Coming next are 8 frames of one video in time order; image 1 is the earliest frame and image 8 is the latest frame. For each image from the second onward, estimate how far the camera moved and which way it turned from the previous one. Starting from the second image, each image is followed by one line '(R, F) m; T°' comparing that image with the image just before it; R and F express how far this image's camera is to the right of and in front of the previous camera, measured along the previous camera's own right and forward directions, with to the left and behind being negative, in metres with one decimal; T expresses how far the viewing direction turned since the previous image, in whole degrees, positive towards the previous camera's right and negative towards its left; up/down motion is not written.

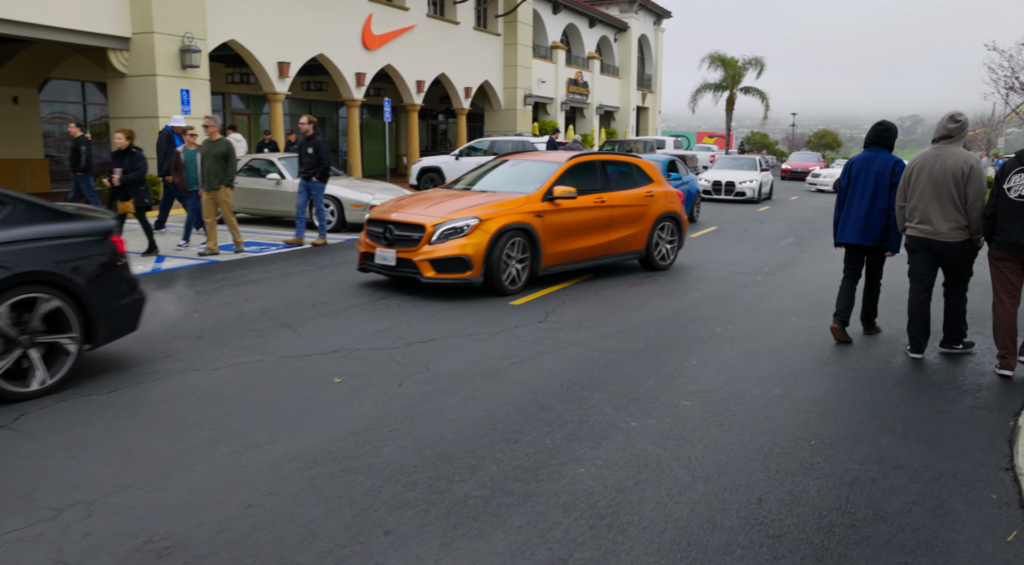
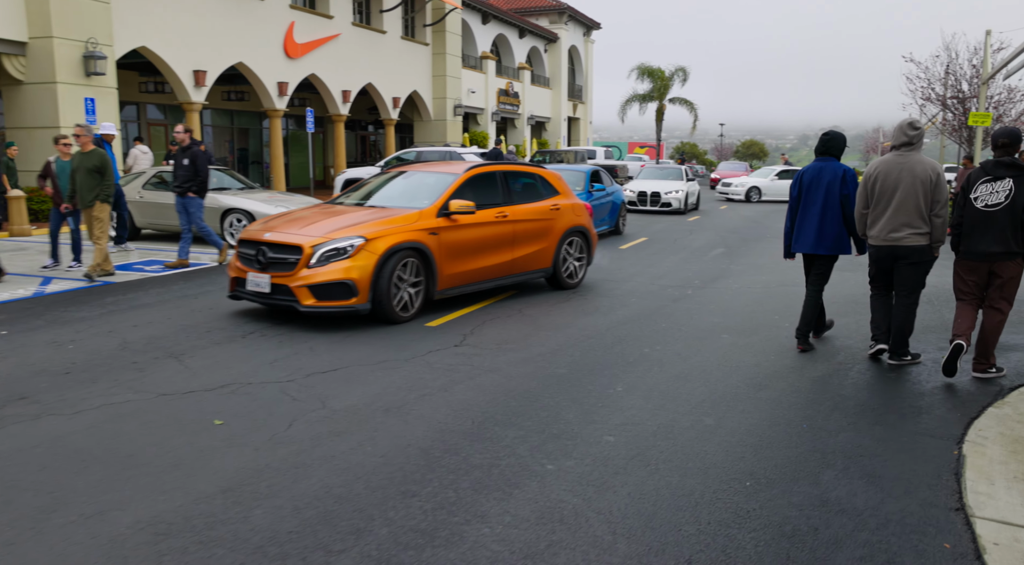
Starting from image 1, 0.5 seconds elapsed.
(+0.2, +0.5) m; +5°
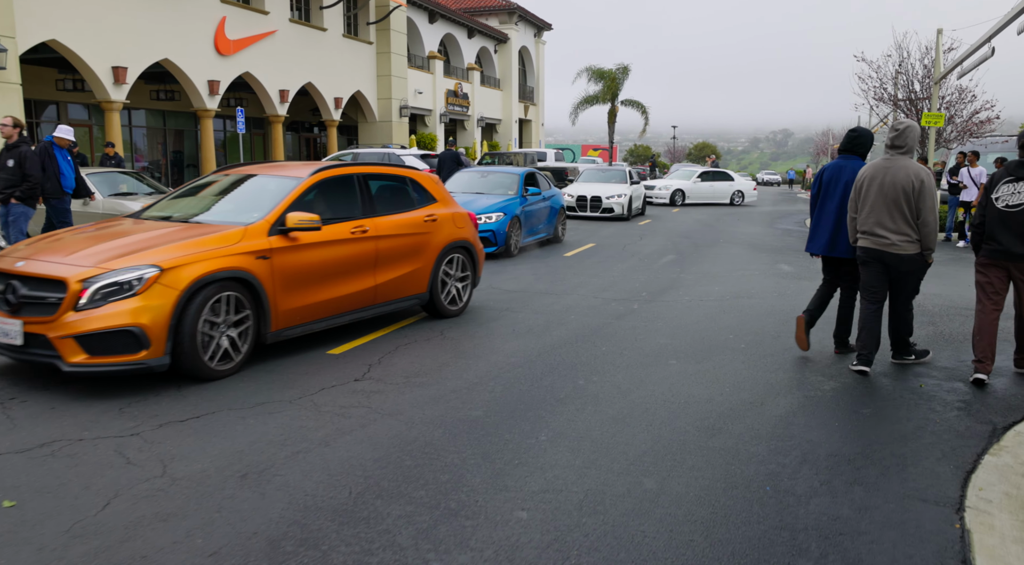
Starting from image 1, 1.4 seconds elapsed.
(+0.3, +1.0) m; +3°
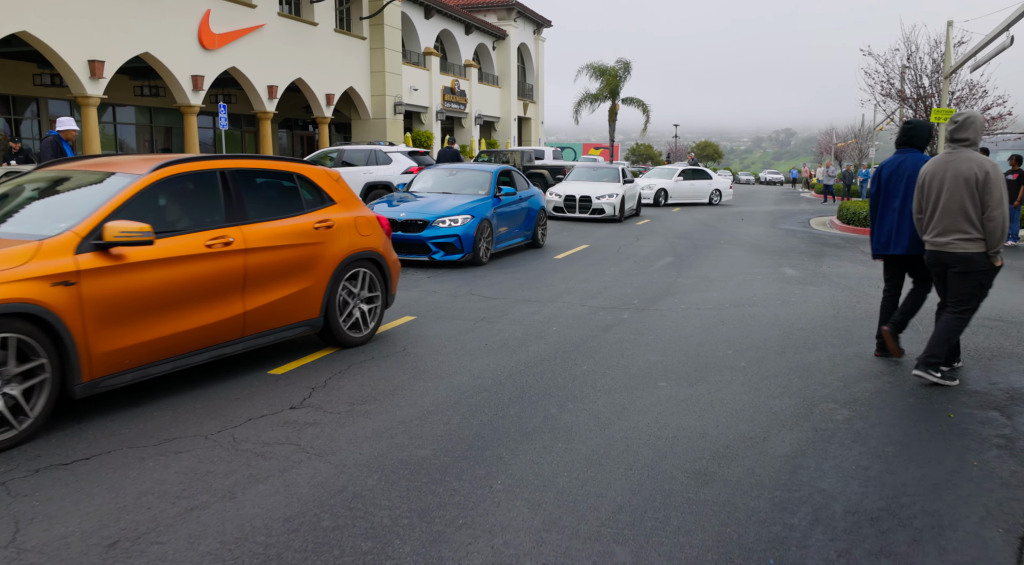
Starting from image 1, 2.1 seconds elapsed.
(+0.3, +0.8) m; 0°
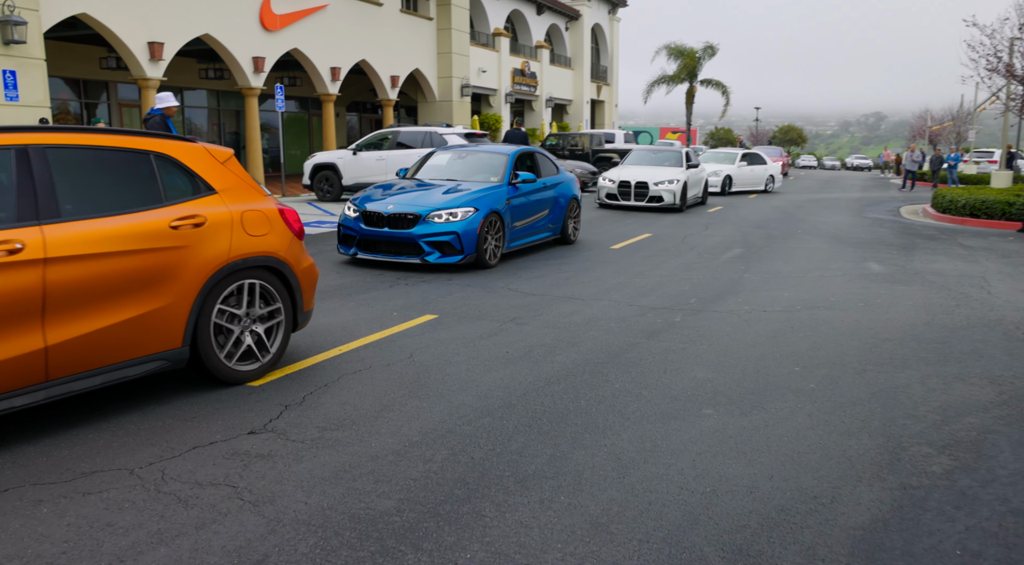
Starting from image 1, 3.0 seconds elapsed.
(+0.4, +1.0) m; -5°
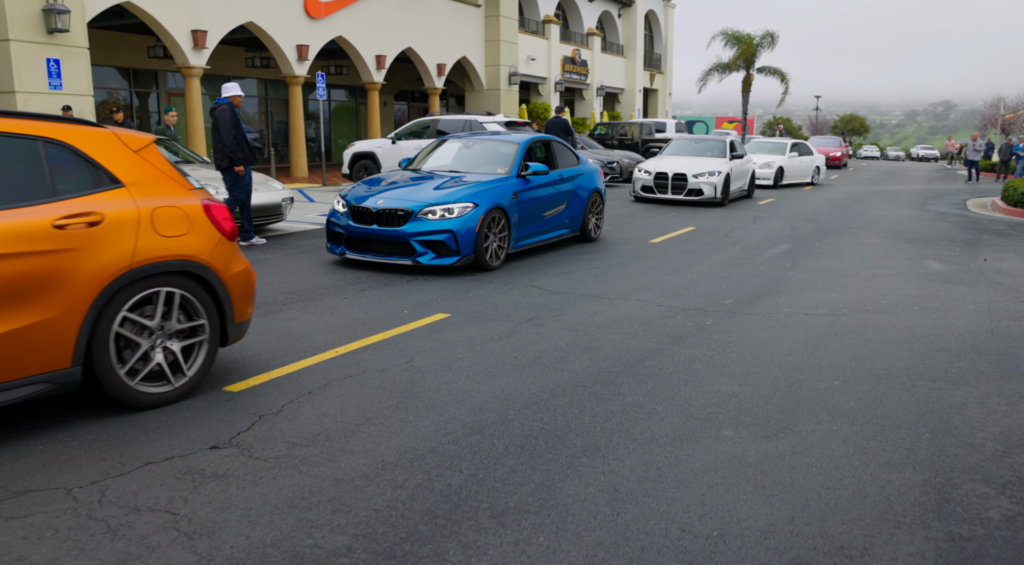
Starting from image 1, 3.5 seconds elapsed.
(+0.3, +0.5) m; -4°
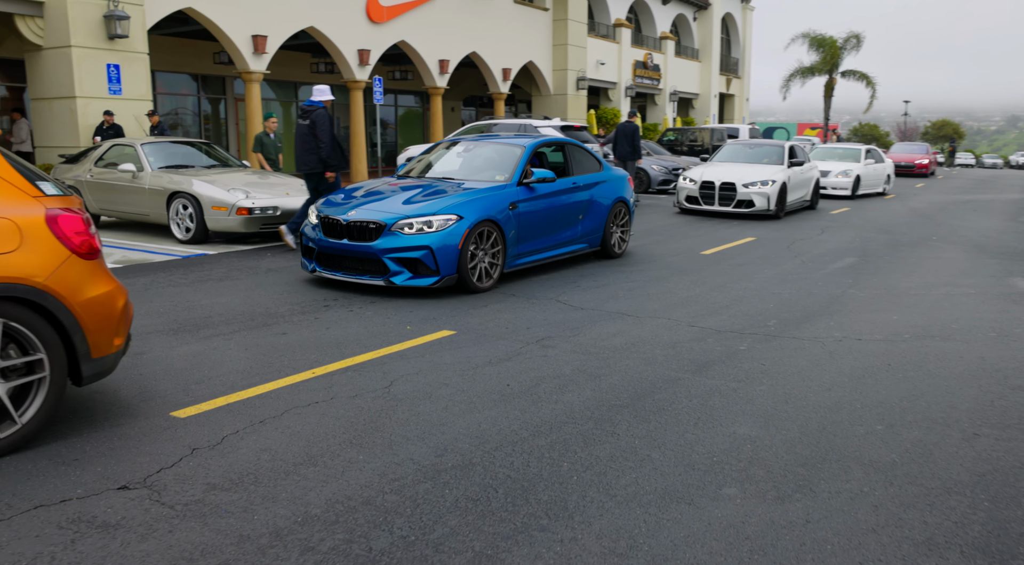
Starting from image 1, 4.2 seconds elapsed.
(+0.5, +0.6) m; -5°
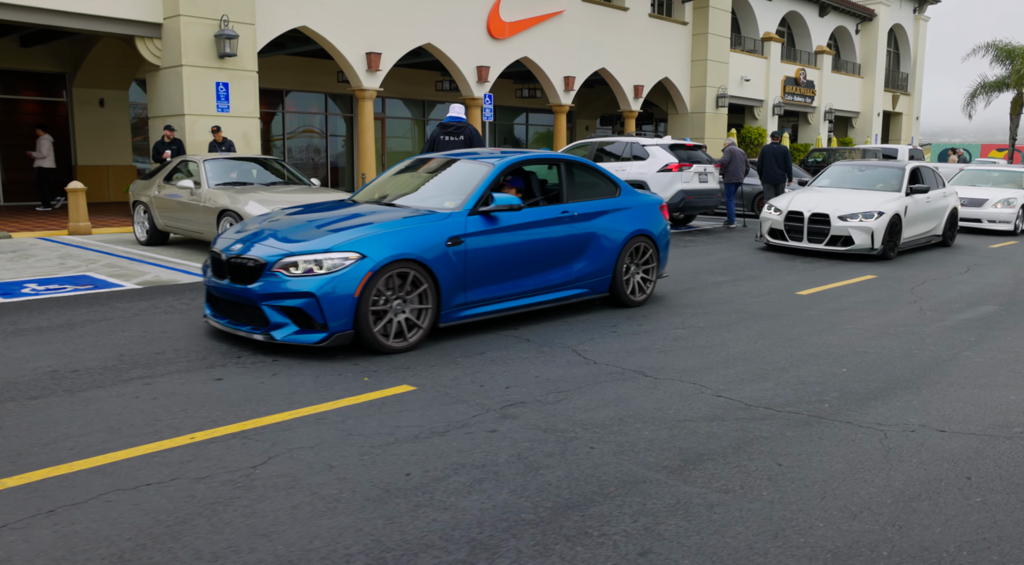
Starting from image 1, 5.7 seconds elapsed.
(+1.1, +1.2) m; -11°
